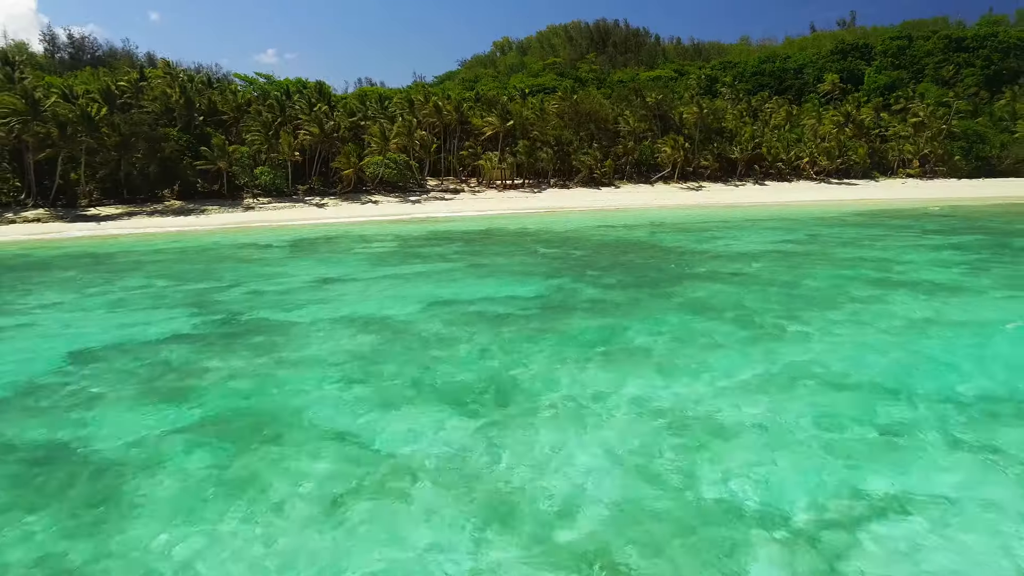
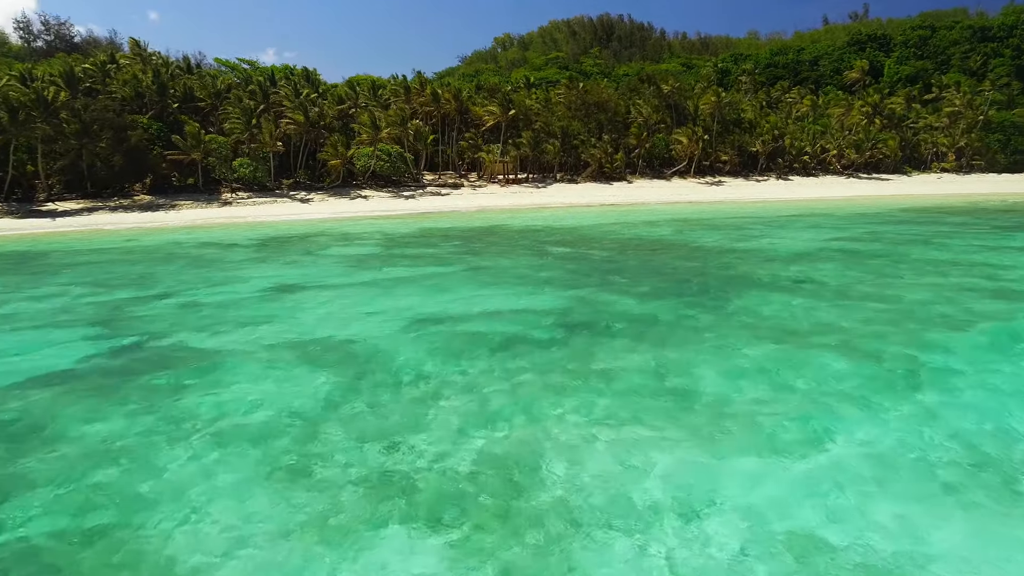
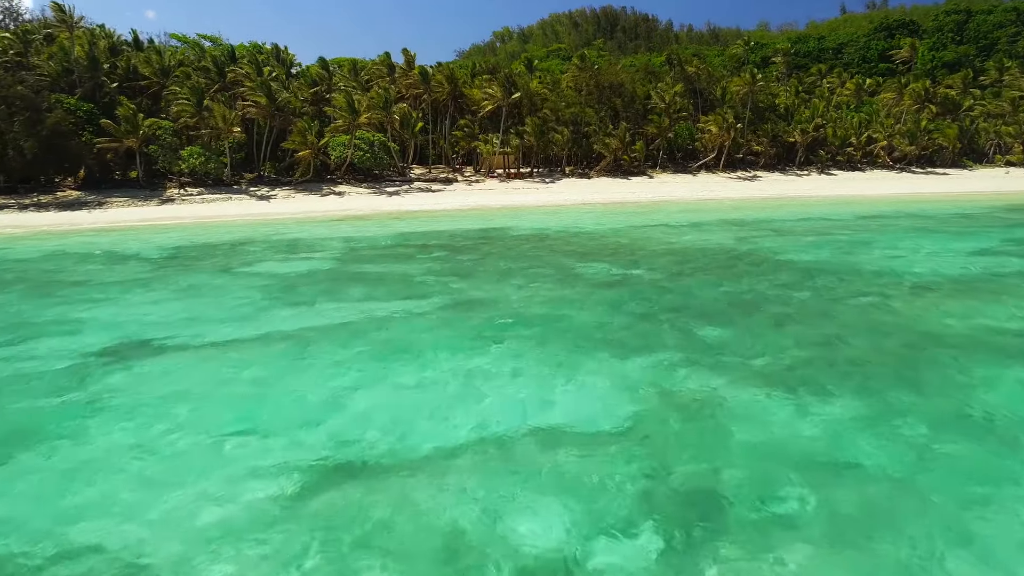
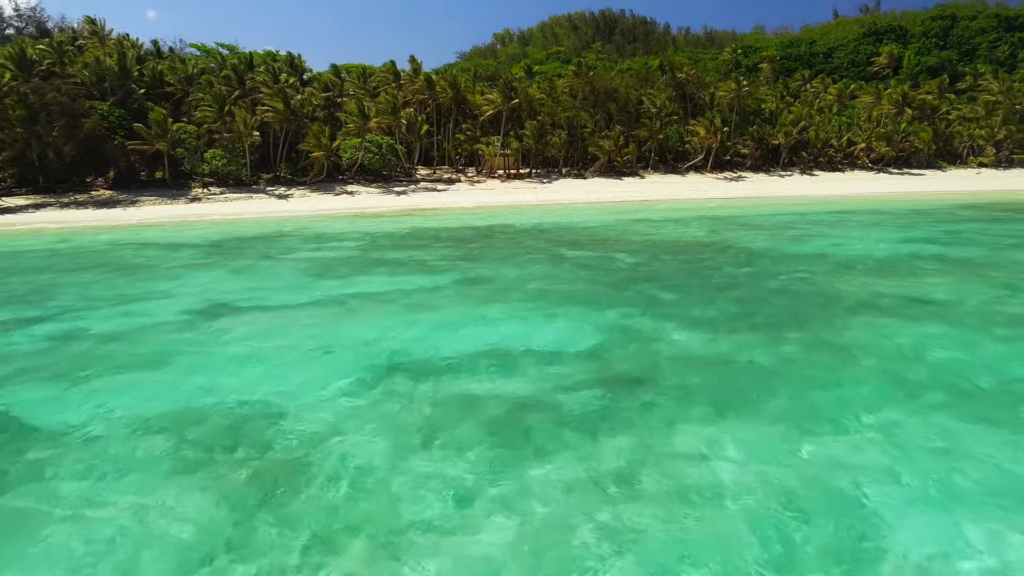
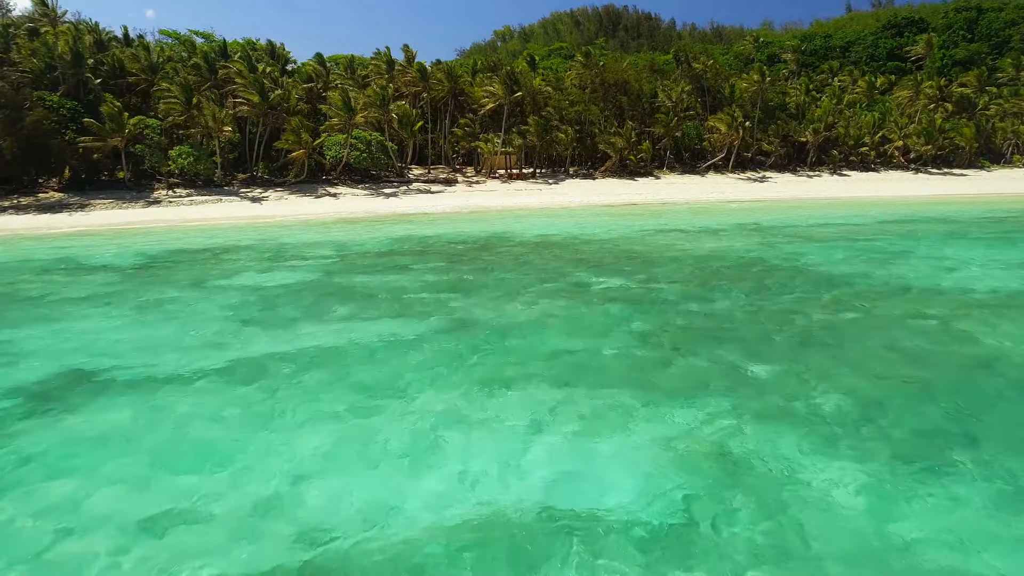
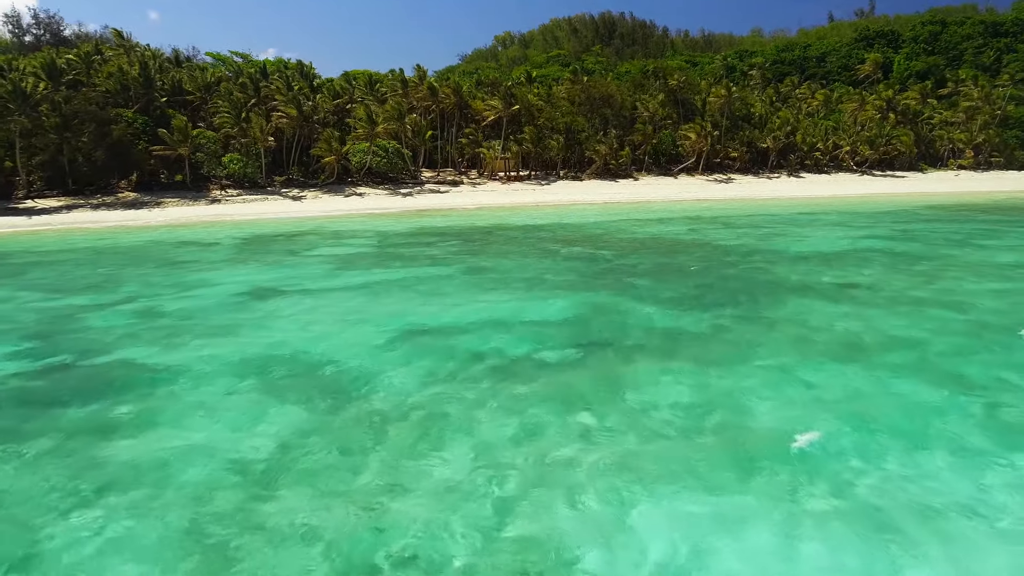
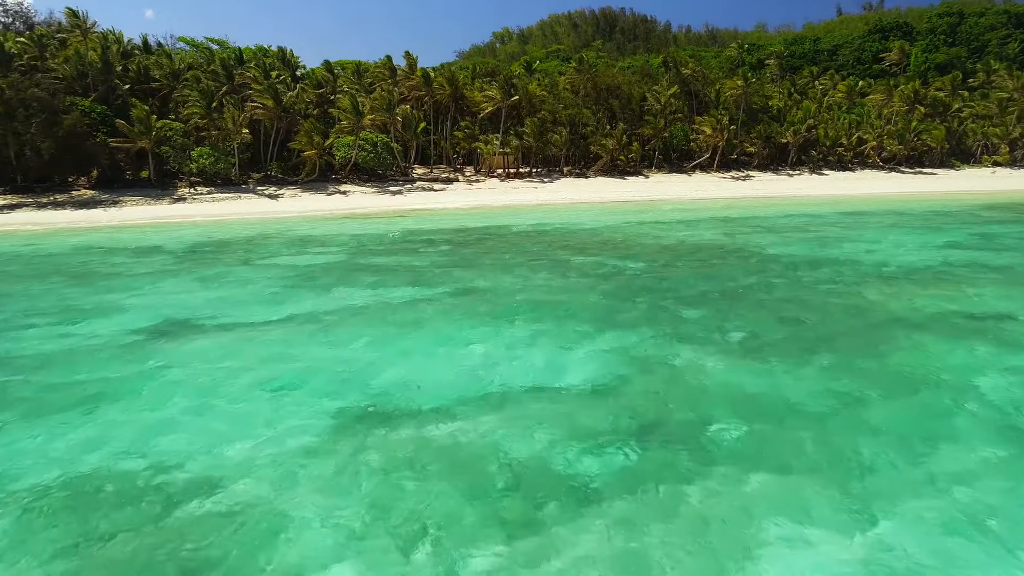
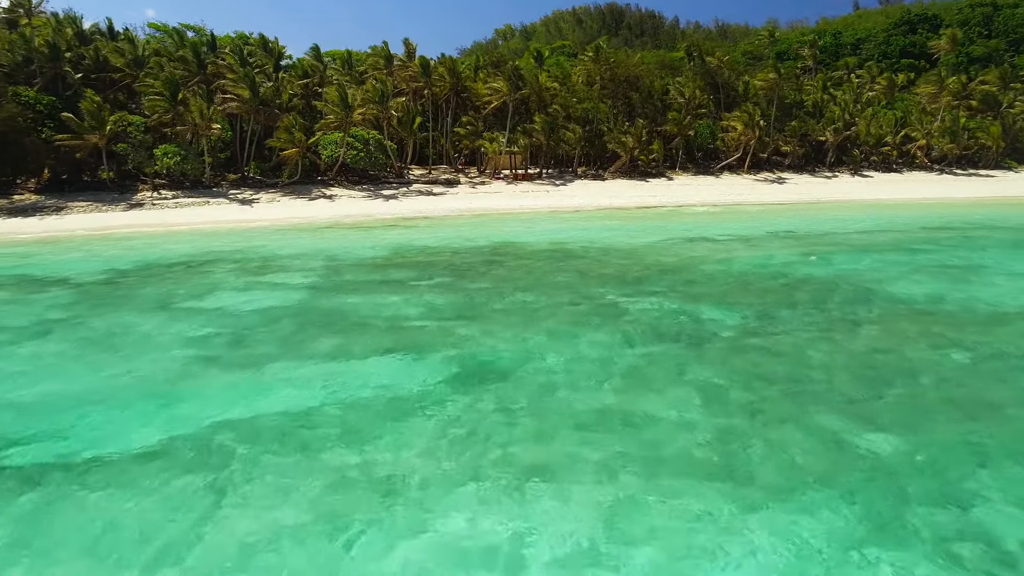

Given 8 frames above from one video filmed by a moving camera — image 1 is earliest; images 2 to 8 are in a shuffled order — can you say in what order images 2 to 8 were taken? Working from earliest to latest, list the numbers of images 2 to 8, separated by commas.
2, 6, 4, 7, 3, 5, 8
